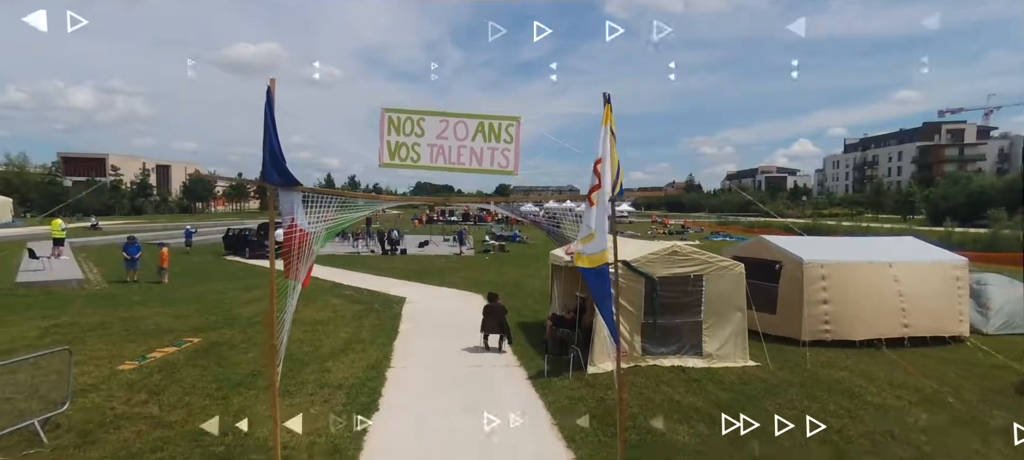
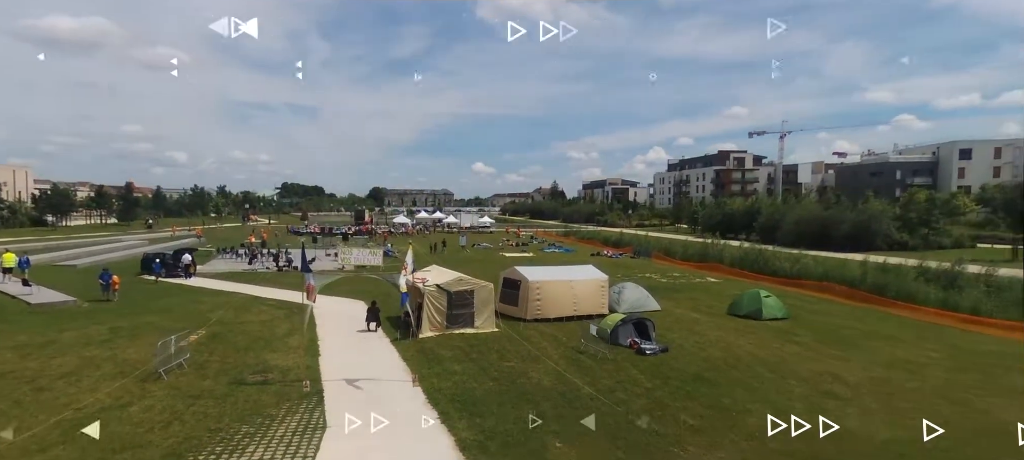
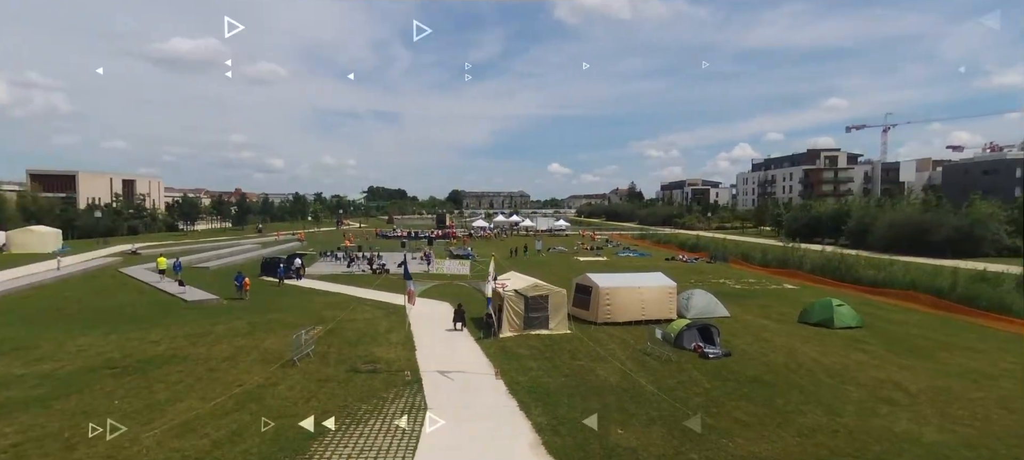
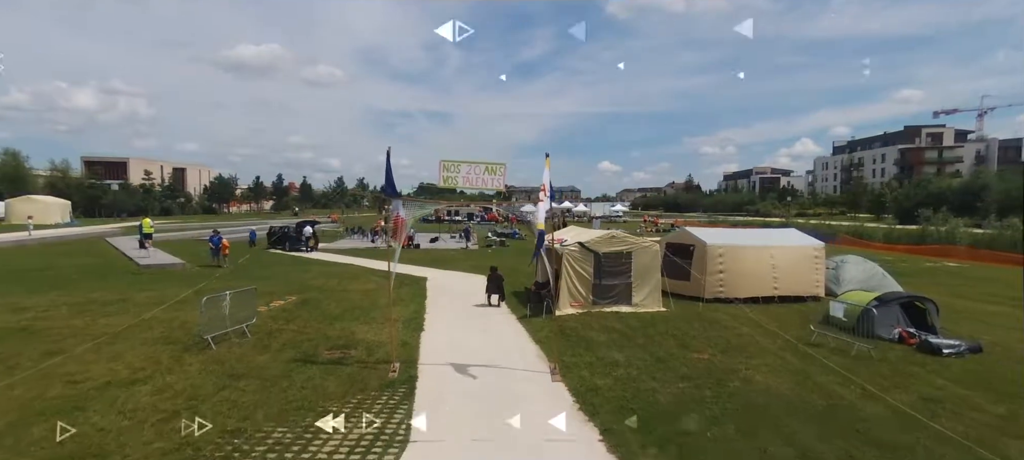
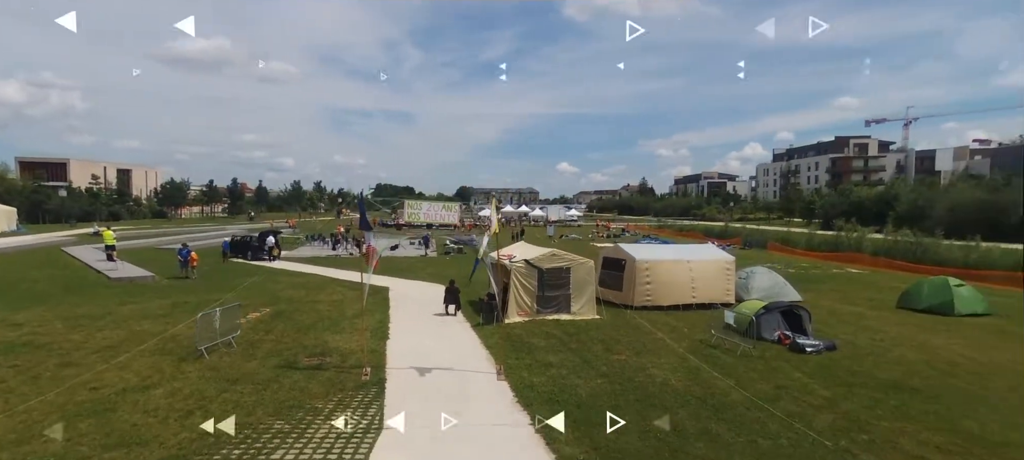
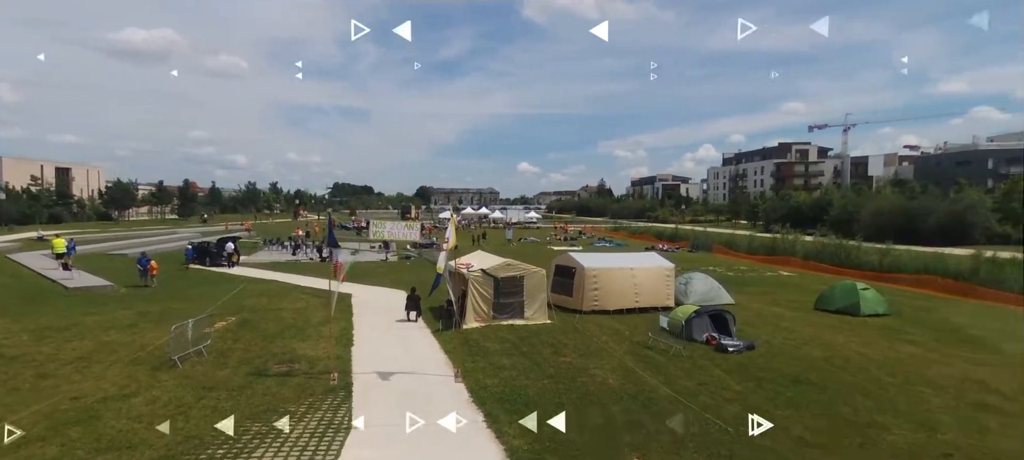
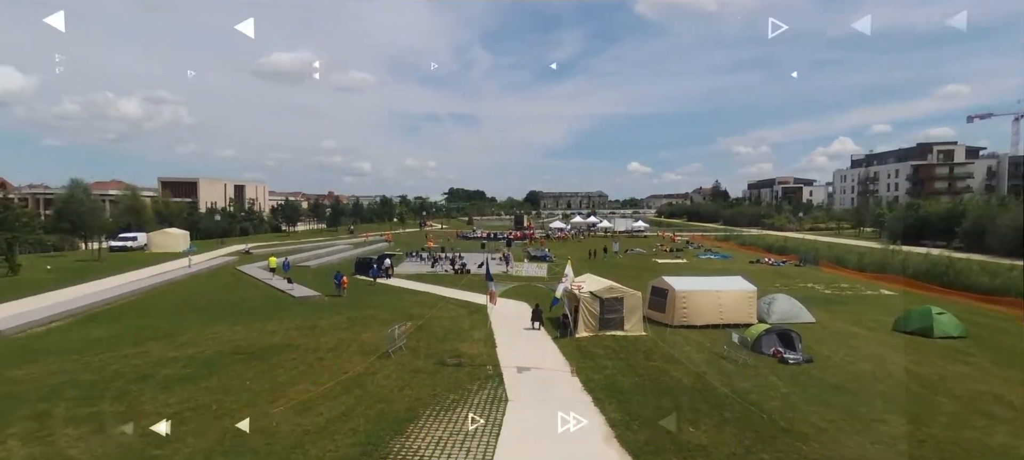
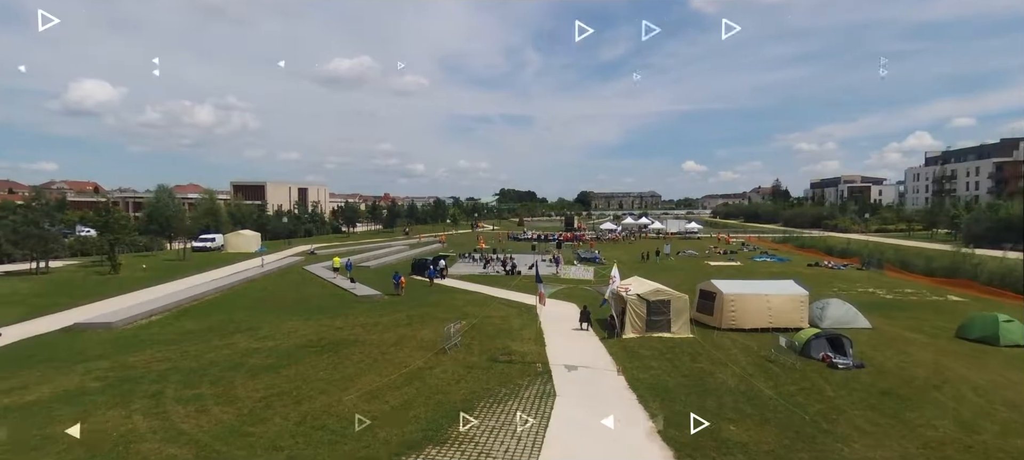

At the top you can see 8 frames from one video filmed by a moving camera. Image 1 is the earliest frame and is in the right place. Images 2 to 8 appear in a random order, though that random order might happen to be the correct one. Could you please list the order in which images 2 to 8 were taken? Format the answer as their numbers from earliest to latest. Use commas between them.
4, 5, 6, 2, 3, 7, 8
